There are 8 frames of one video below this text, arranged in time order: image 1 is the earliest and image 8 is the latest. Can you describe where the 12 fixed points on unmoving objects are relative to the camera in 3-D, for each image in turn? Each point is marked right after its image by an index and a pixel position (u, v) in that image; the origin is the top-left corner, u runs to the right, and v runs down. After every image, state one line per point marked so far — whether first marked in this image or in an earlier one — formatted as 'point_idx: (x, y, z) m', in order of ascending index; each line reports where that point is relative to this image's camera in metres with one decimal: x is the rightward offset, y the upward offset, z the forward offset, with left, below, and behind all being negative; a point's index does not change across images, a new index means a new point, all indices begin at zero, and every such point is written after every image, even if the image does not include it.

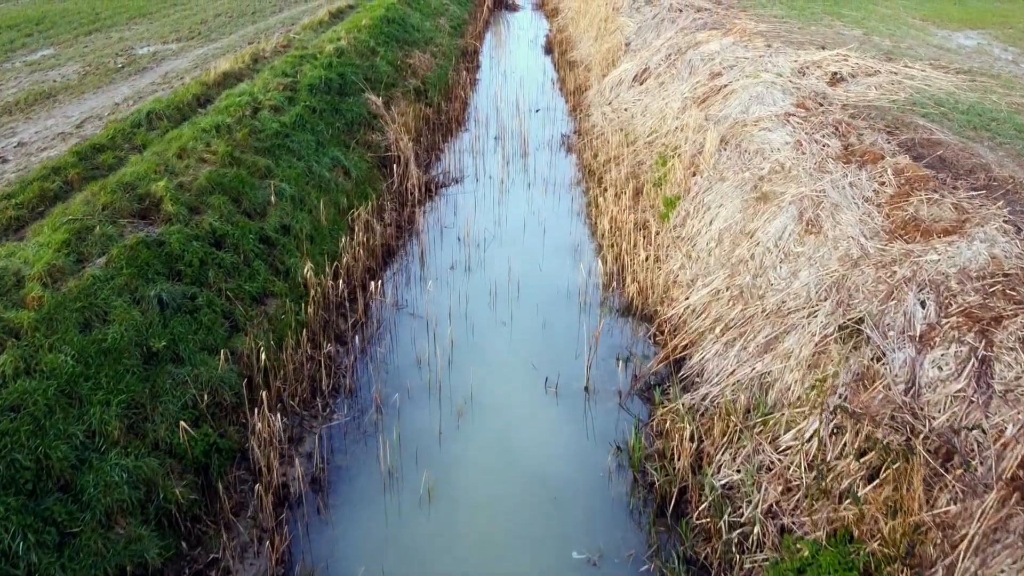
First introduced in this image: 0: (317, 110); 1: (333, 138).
0: (-1.9, +1.8, +7.8) m
1: (-1.7, +1.5, +7.6) m
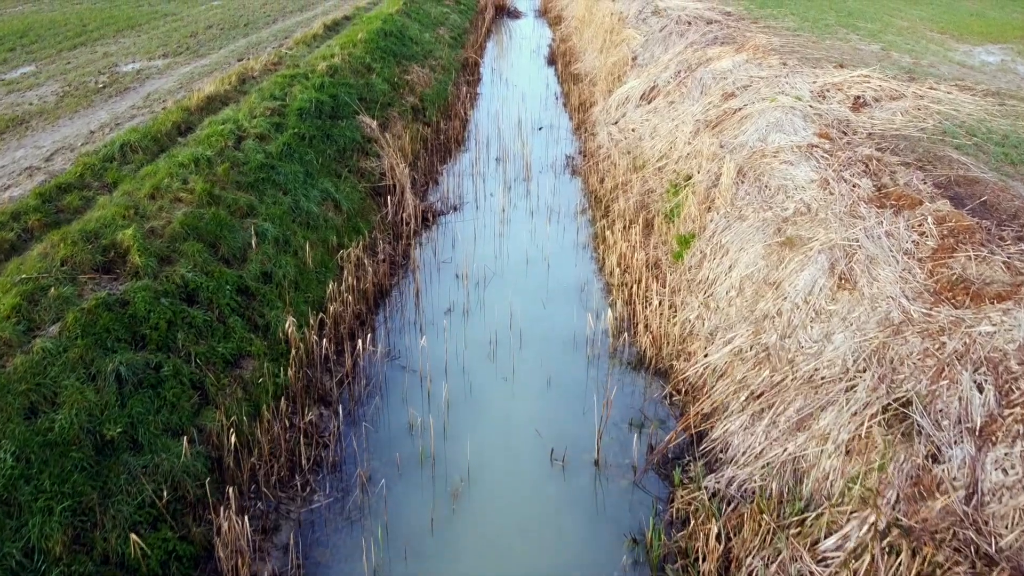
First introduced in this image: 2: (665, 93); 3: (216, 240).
0: (-1.9, +1.4, +7.3) m
1: (-1.7, +1.1, +7.2) m
2: (+1.9, +2.4, +9.9) m
3: (-2.0, +0.3, +5.3) m
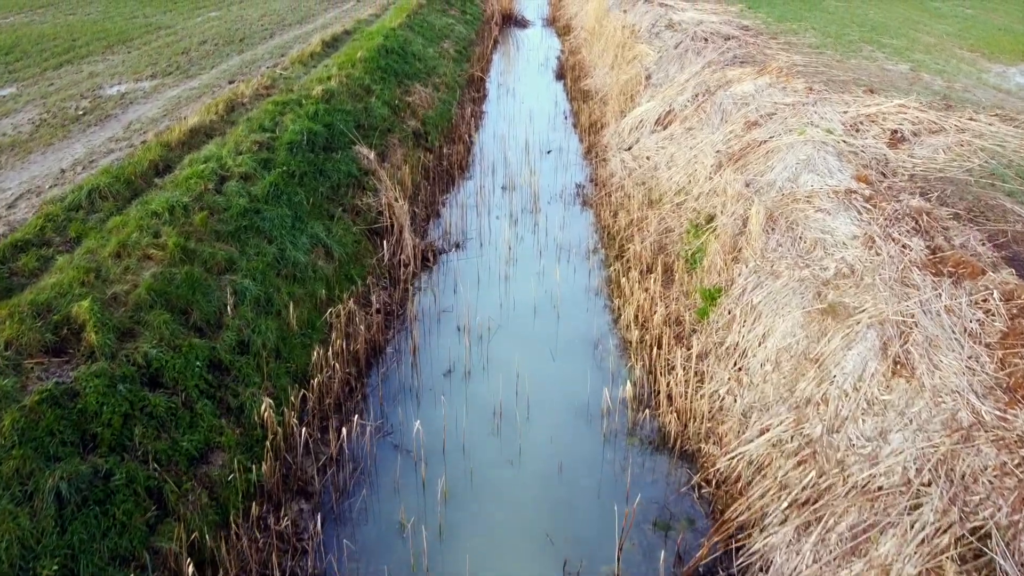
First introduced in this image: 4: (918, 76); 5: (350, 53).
0: (-1.8, +1.0, +6.8) m
1: (-1.6, +0.7, +6.6) m
2: (+2.0, +2.0, +9.3) m
3: (-1.9, -0.1, +4.8) m
4: (+5.1, +2.7, +10.0) m
5: (-2.2, +3.2, +10.7) m
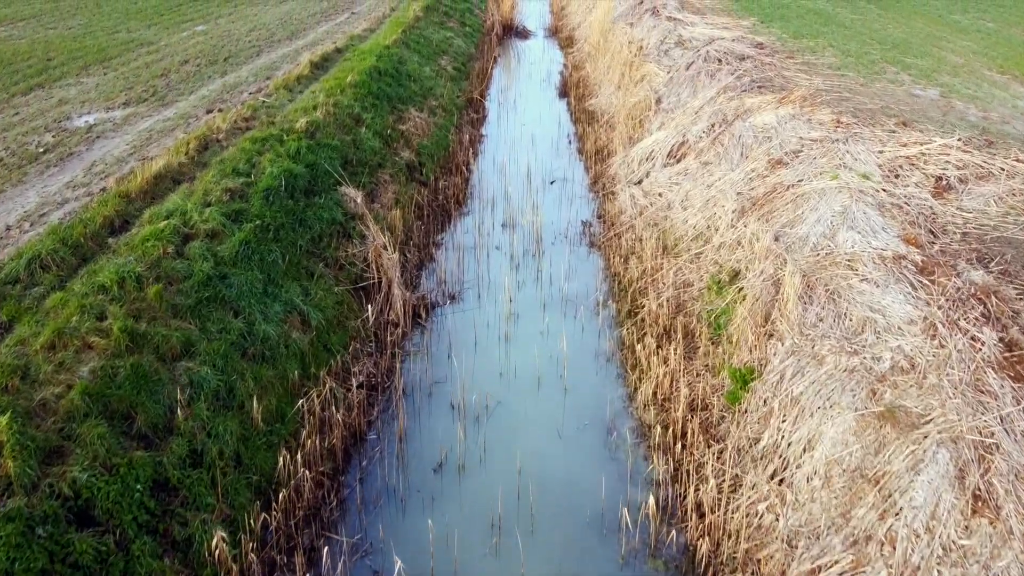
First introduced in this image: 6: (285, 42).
0: (-1.8, +0.5, +6.1) m
1: (-1.6, +0.2, +5.9) m
2: (+2.0, +1.5, +8.6) m
3: (-1.9, -0.6, +4.0) m
4: (+5.1, +2.1, +9.3) m
5: (-2.2, +2.7, +10.0) m
6: (-3.7, +4.1, +13.2) m
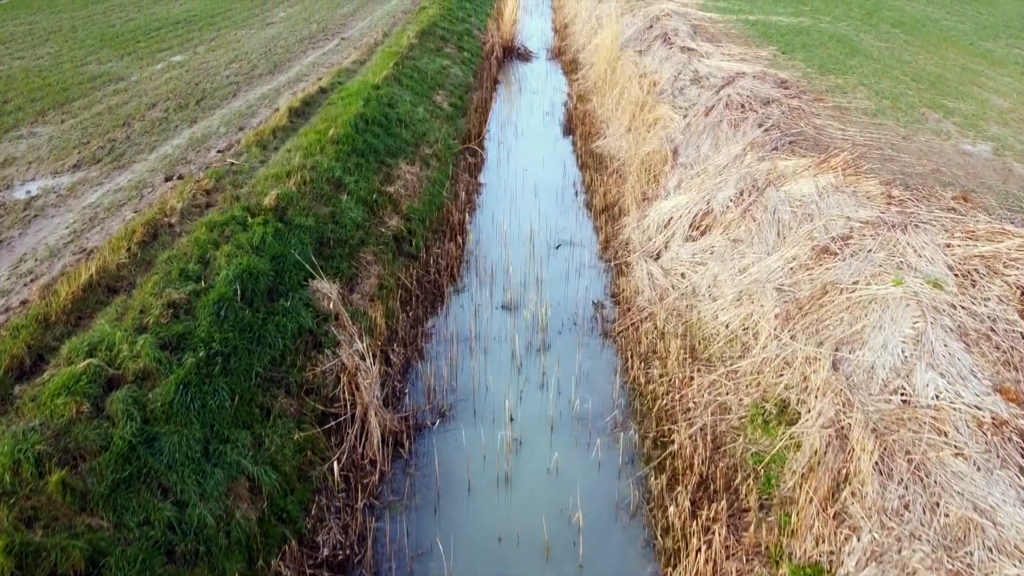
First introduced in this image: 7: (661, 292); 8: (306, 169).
0: (-1.8, -0.4, +5.0) m
1: (-1.6, -0.7, +4.8) m
2: (+2.0, +0.6, +7.5) m
3: (-1.9, -1.5, +3.0) m
4: (+5.1, +1.3, +8.2) m
5: (-2.1, +1.8, +9.0) m
6: (-3.7, +3.2, +12.2) m
7: (+1.4, 0.0, +7.4) m
8: (-2.0, +1.2, +7.9) m
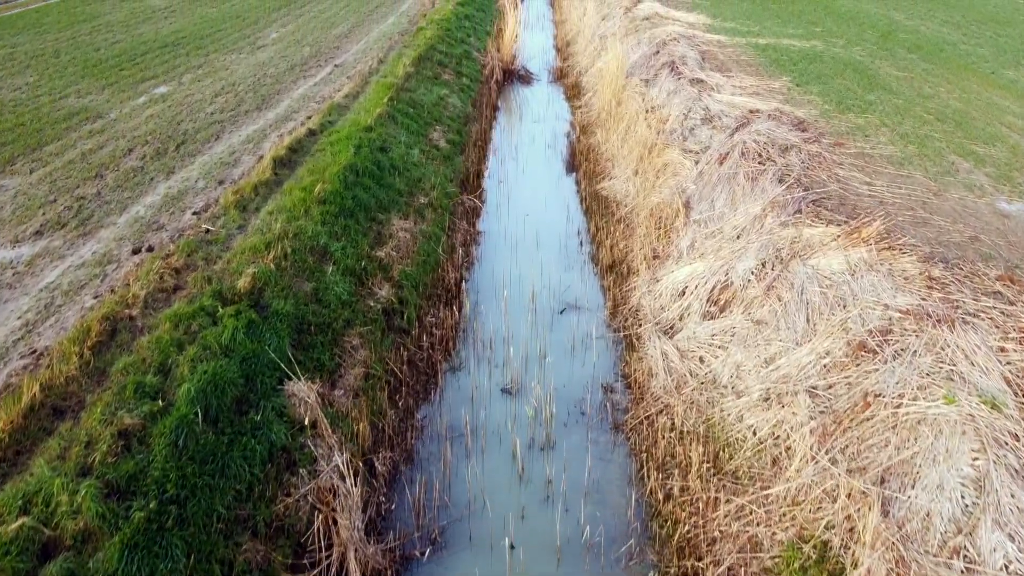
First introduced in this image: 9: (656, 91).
0: (-1.8, -1.1, +4.4) m
1: (-1.6, -1.4, +4.2) m
2: (+2.0, -0.1, +6.9) m
3: (-1.9, -2.2, +2.3) m
4: (+5.1, +0.6, +7.6) m
5: (-2.1, +1.1, +8.3) m
6: (-3.7, +2.5, +11.5) m
7: (+1.4, -0.8, +6.7) m
8: (-2.0, +0.5, +7.2) m
9: (+2.2, +3.0, +12.4) m
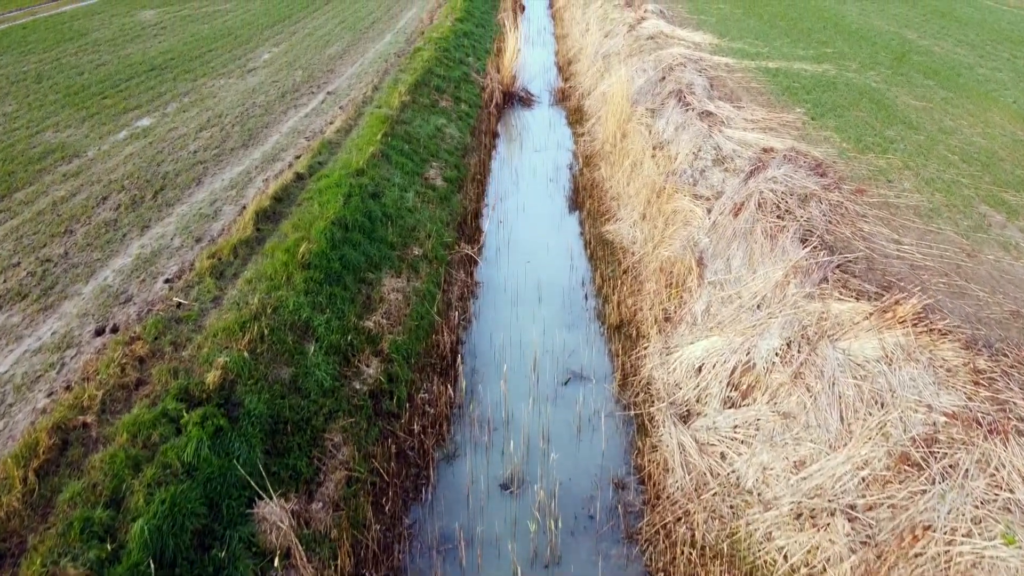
0: (-1.8, -1.8, +3.7) m
1: (-1.6, -2.1, +3.6) m
2: (+2.0, -0.8, +6.3) m
3: (-1.9, -2.9, +1.7) m
4: (+5.1, -0.1, +7.0) m
5: (-2.1, +0.4, +7.7) m
6: (-3.7, +1.8, +10.9) m
7: (+1.4, -1.4, +6.1) m
8: (-2.0, -0.2, +6.6) m
9: (+2.2, +2.4, +11.8) m
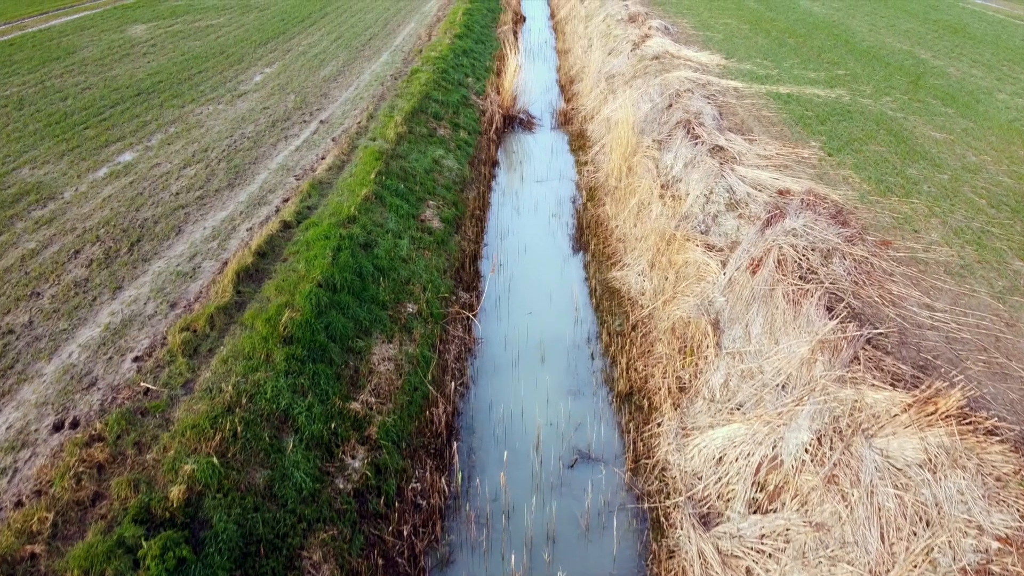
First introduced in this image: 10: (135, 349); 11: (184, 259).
0: (-1.8, -2.4, +3.1) m
1: (-1.6, -2.7, +3.0) m
2: (+2.0, -1.4, +5.7) m
3: (-1.9, -3.5, +1.1) m
4: (+5.1, -0.7, +6.4) m
5: (-2.1, -0.2, +7.1) m
6: (-3.7, +1.2, +10.3) m
7: (+1.4, -2.1, +5.5) m
8: (-2.0, -0.8, +6.0) m
9: (+2.2, +1.7, +11.2) m
10: (-3.1, -0.5, +6.7) m
11: (-3.4, +0.3, +8.4) m
